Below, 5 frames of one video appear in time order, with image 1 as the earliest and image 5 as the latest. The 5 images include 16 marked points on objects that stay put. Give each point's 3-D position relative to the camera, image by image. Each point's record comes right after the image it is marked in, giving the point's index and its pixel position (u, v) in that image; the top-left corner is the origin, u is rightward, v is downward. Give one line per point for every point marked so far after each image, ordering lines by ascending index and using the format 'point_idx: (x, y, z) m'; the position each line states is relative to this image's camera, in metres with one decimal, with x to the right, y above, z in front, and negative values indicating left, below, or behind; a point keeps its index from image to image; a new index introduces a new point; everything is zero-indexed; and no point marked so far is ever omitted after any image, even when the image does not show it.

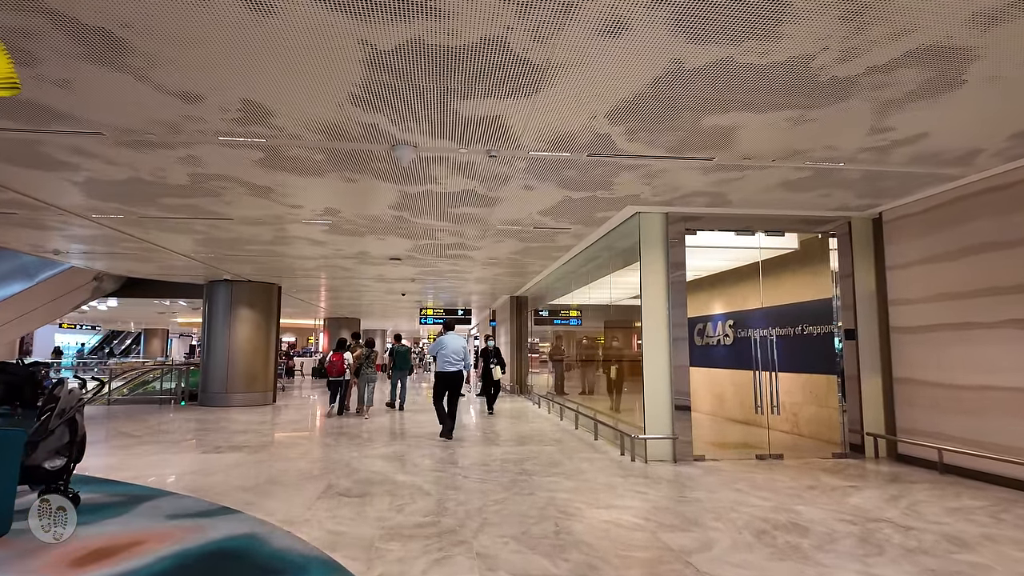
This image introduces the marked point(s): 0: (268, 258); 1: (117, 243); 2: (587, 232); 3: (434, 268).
0: (-4.6, +0.6, +10.6) m
1: (-6.4, +0.7, +9.2) m
2: (+1.1, +0.8, +8.2) m
3: (-1.7, +0.4, +12.0) m
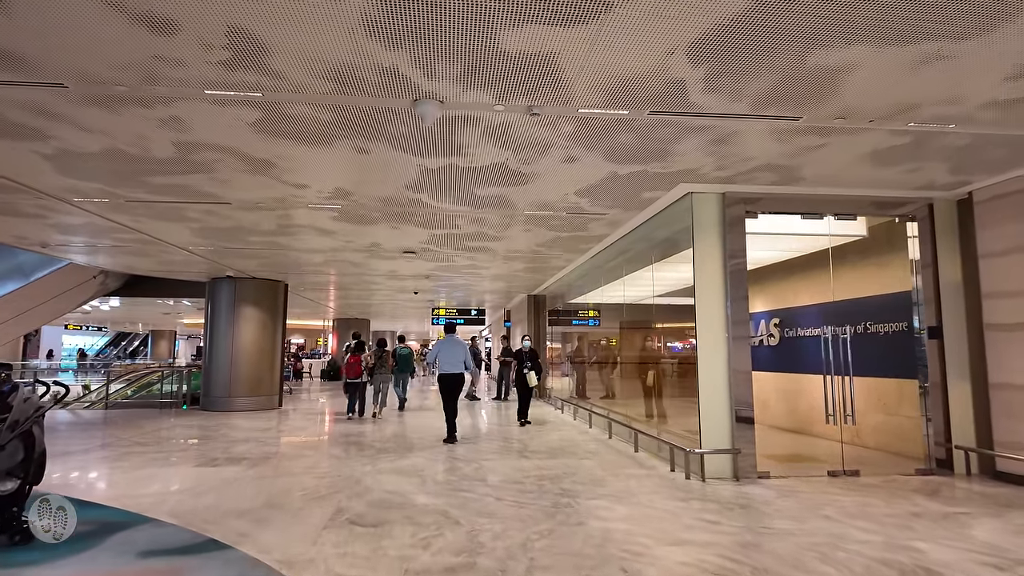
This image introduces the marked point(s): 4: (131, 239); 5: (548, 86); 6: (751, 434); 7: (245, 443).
0: (-4.1, +0.6, +9.8) m
1: (-6.0, +0.8, +8.4) m
2: (+1.5, +0.9, +7.3) m
3: (-1.2, +0.5, +11.1) m
4: (-5.9, +0.8, +8.9) m
5: (+0.2, +1.4, +3.8) m
6: (+2.5, -1.5, +5.9) m
7: (-3.9, -2.2, +8.3) m
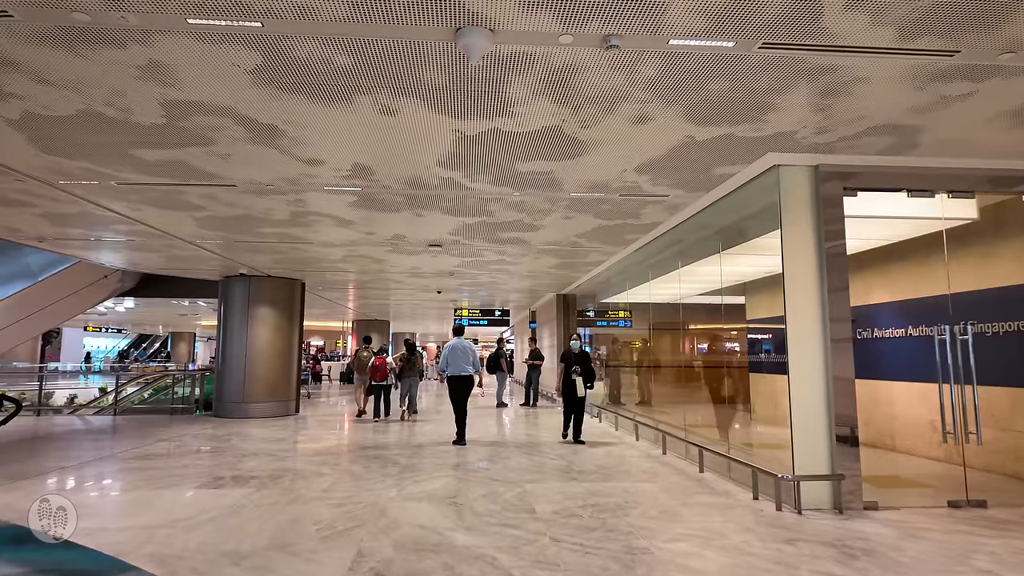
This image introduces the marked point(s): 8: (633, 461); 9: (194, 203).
0: (-3.6, +0.7, +8.9) m
1: (-5.4, +0.8, +7.6) m
2: (+2.0, +1.0, +6.4) m
3: (-0.6, +0.5, +10.2) m
4: (-5.4, +0.8, +8.1) m
5: (+0.6, +1.4, +2.9) m
6: (+2.9, -1.4, +4.8) m
7: (-3.3, -2.2, +7.4) m
8: (+1.5, -2.1, +7.0) m
9: (-3.6, +1.0, +6.5) m
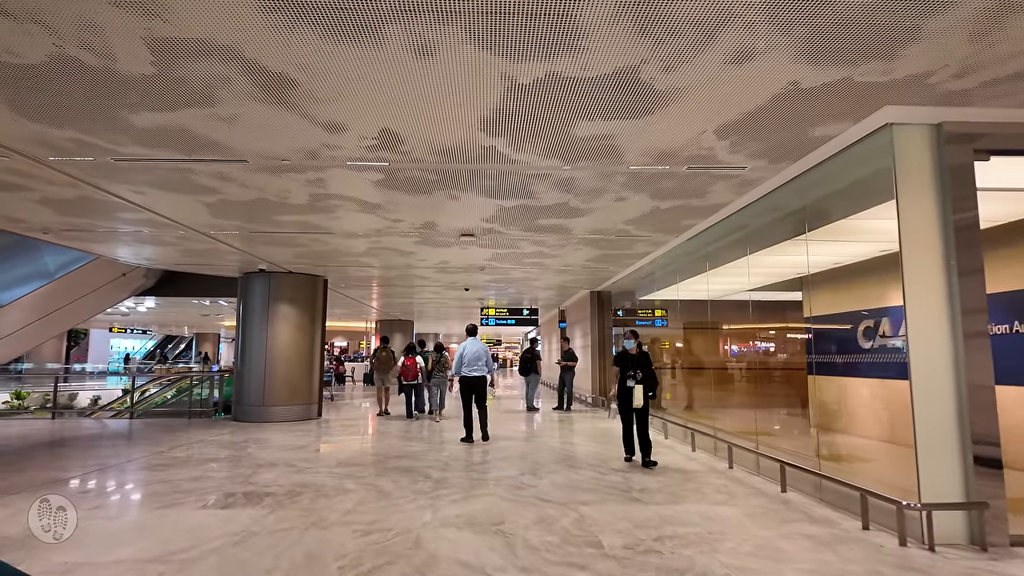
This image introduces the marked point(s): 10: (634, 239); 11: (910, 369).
0: (-3.0, +0.8, +8.2) m
1: (-4.9, +0.9, +7.0) m
2: (+2.5, +1.1, +5.5) m
3: (0.0, +0.6, +9.4) m
4: (-4.8, +0.9, +7.5) m
5: (+1.0, +1.5, +2.1) m
6: (+3.4, -1.3, +3.9) m
7: (-2.8, -2.1, +6.7) m
8: (+2.0, -2.0, +6.1) m
9: (-3.1, +1.1, +5.8) m
10: (+1.8, +0.7, +8.3) m
11: (+2.9, -0.6, +4.1) m
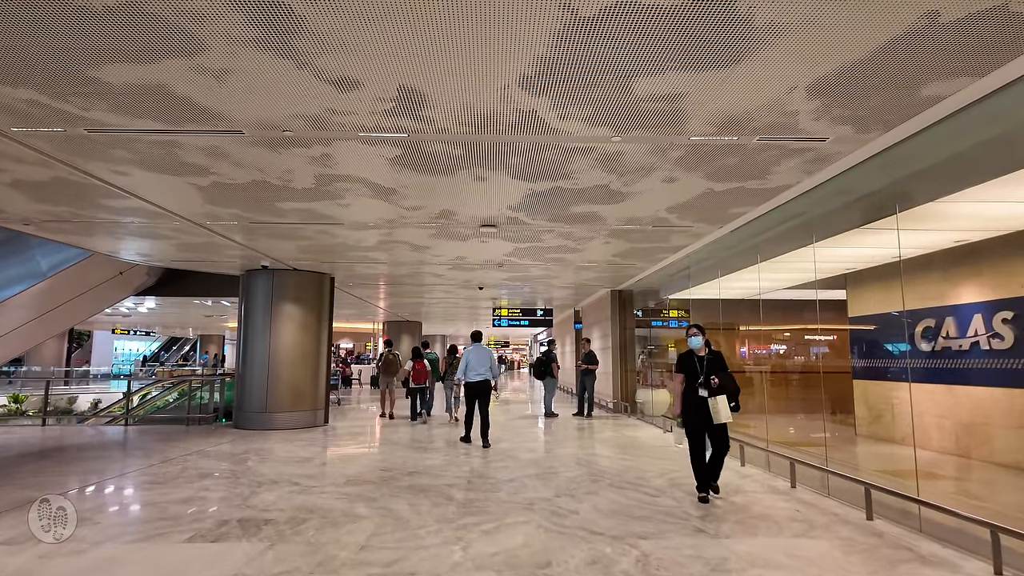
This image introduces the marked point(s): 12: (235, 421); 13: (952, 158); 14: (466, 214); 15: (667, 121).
0: (-2.7, +0.8, +7.5) m
1: (-4.6, +1.0, +6.3) m
2: (+2.8, +1.1, +4.7) m
3: (+0.3, +0.7, +8.6) m
4: (-4.5, +0.9, +6.7) m
5: (+1.2, +1.6, +1.3) m
6: (+3.7, -1.2, +3.1) m
7: (-2.5, -2.1, +6.0) m
8: (+2.3, -2.0, +5.3) m
9: (-2.8, +1.1, +5.1) m
10: (+2.1, +0.8, +7.5) m
11: (+3.2, -0.5, +3.3) m
12: (-5.4, -2.6, +11.0) m
13: (+3.4, +0.8, +4.8) m
14: (-0.5, +0.9, +6.9) m
15: (+1.1, +1.2, +4.2) m
